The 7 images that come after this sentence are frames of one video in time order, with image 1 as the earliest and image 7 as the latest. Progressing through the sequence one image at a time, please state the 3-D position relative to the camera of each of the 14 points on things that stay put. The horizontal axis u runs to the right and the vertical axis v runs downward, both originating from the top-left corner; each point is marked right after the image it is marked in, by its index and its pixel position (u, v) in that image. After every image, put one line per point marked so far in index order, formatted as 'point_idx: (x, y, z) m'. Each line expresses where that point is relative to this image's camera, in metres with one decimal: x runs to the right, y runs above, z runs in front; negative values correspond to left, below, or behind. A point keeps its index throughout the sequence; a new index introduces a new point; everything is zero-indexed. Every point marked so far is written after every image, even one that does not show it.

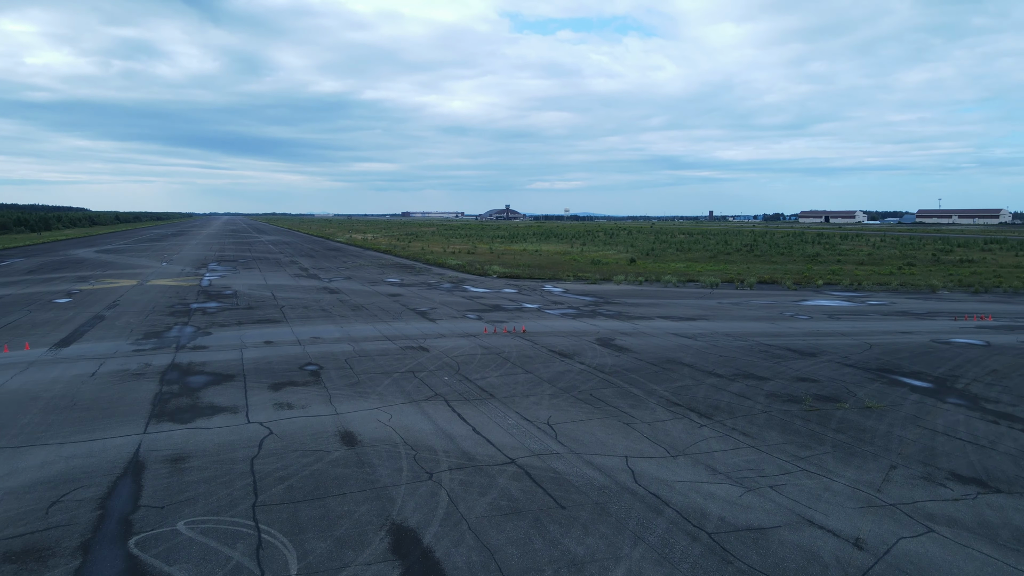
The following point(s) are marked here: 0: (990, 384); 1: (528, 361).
0: (+11.3, -2.3, +16.8) m
1: (+0.4, -2.1, +19.8) m
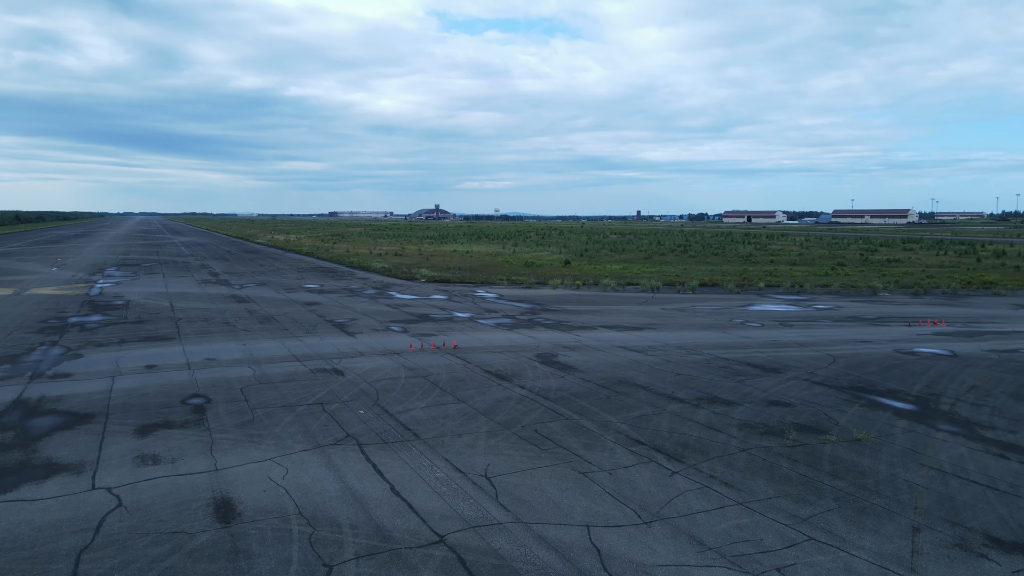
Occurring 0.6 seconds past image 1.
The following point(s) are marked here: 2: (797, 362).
0: (+9.9, -2.5, +15.1) m
1: (-1.2, -2.4, +17.0) m
2: (+7.8, -2.1, +19.4) m
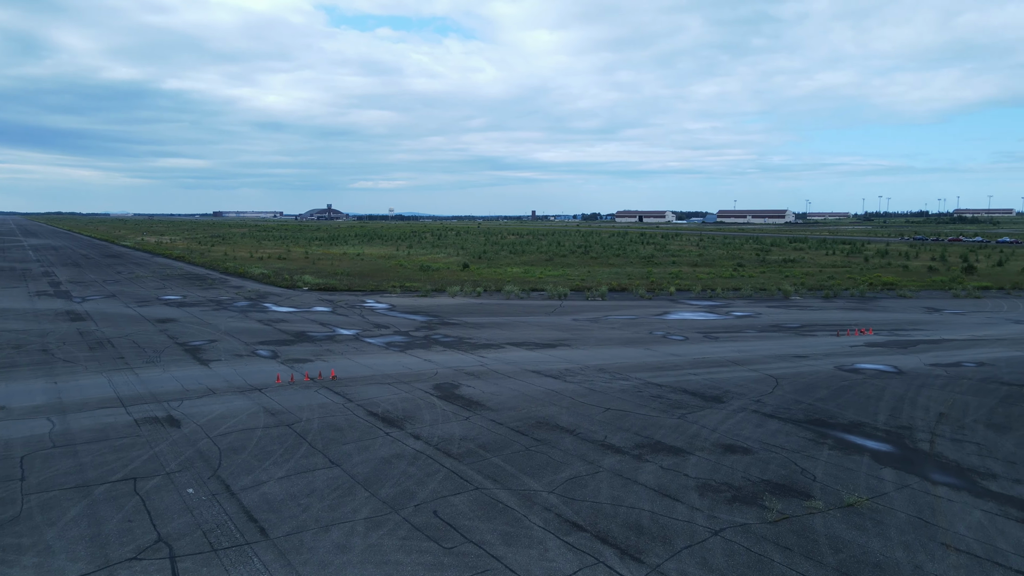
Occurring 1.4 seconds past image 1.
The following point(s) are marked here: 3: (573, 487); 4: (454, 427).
0: (+8.0, -2.8, +12.8) m
1: (-3.3, -2.8, +13.1) m
2: (+5.3, -2.4, +16.8) m
3: (+0.9, -3.0, +10.7) m
4: (-1.1, -2.7, +13.8) m
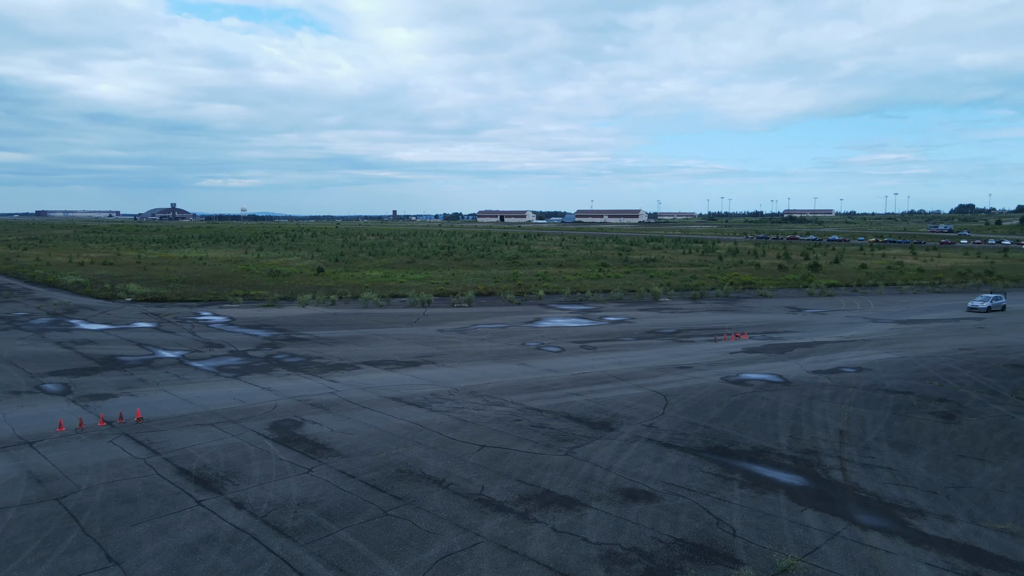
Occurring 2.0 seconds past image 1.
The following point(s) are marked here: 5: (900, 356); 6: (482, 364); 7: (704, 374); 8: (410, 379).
0: (+5.8, -2.9, +11.5) m
1: (-5.3, -3.1, +9.7) m
2: (+2.4, -2.6, +14.9) m
3: (-0.8, -3.3, +8.2) m
4: (-3.4, -3.0, +10.8) m
5: (+10.9, -1.9, +20.0) m
6: (-0.8, -2.1, +19.9) m
7: (+4.9, -2.2, +18.2) m
8: (-2.6, -2.3, +18.2) m
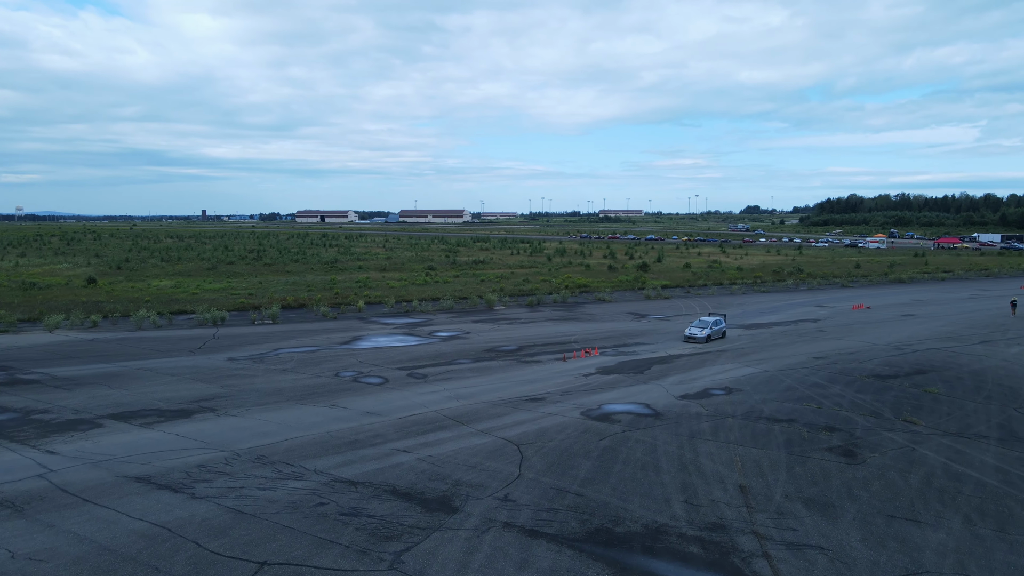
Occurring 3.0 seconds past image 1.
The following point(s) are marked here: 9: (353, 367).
0: (+3.5, -3.2, +8.7) m
1: (-6.9, -3.7, +4.2) m
2: (-0.6, -2.9, +11.2) m
3: (-2.1, -3.7, +3.9) m
4: (-5.2, -3.5, +5.8) m
5: (+6.4, -2.1, +18.1) m
6: (-5.0, -2.6, +15.2) m
7: (+1.0, -2.5, +14.9) m
8: (-6.3, -2.8, +13.1) m
9: (-4.3, -2.1, +19.2) m
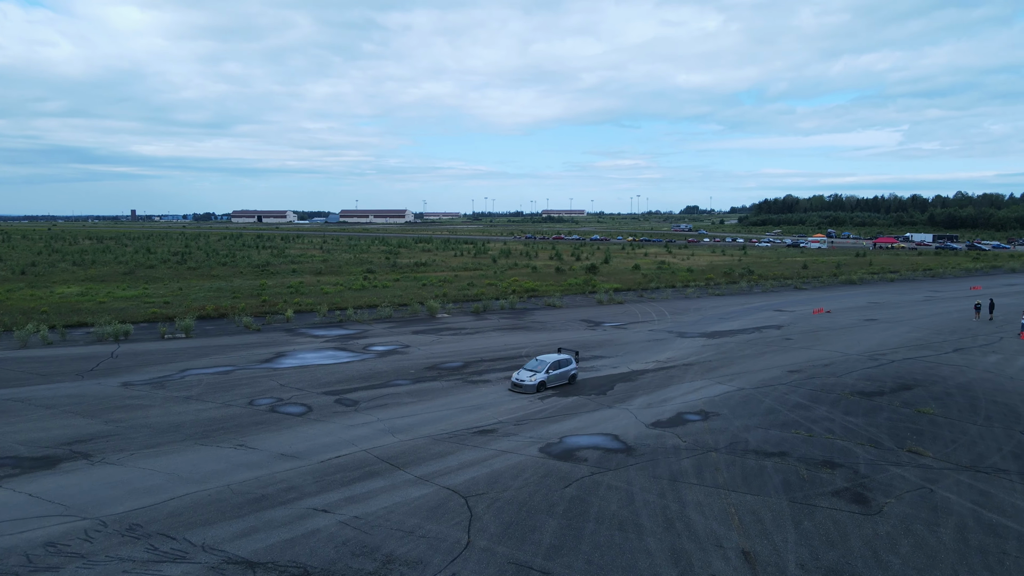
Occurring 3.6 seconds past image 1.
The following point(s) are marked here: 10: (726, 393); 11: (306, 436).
0: (+3.0, -3.4, +6.6) m
1: (-6.9, -4.0, +1.4) m
2: (-1.3, -3.2, +8.8) m
3: (-2.1, -4.0, +1.4) m
4: (-5.4, -3.8, +3.1) m
5: (+5.1, -2.3, +16.3) m
6: (-5.9, -2.9, +12.4) m
7: (+0.1, -2.8, +12.6) m
8: (-7.1, -3.1, +10.3) m
9: (-5.6, -2.4, +16.4) m
10: (+4.8, -2.3, +15.9) m
11: (-3.9, -2.7, +13.3) m
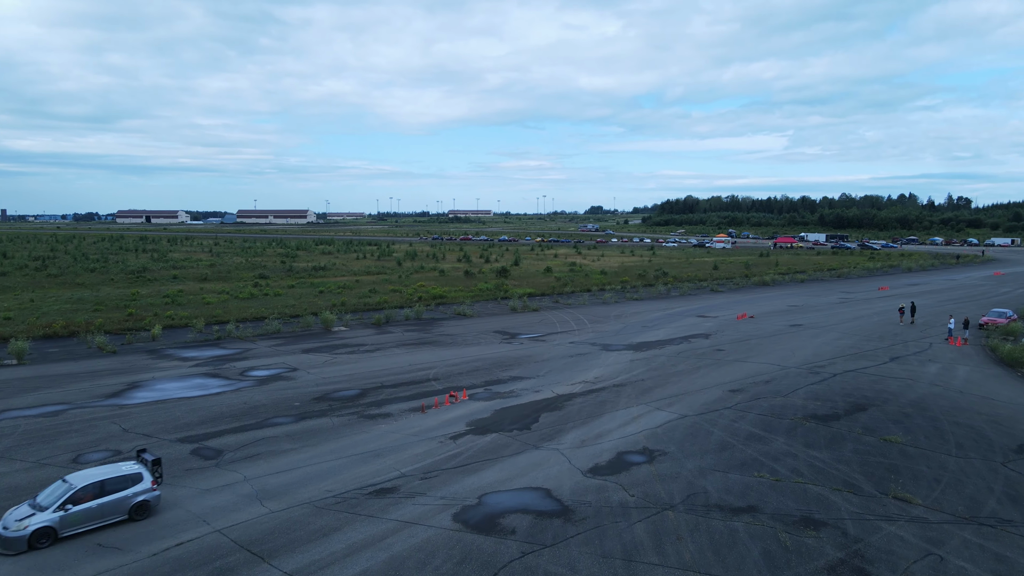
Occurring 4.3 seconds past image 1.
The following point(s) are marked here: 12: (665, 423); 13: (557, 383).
0: (+2.5, -3.6, +4.3) m
1: (-6.7, -4.4, -2.2) m
2: (-2.1, -3.5, +5.9) m
3: (-1.9, -4.3, -1.6) m
4: (-5.4, -4.1, -0.4) m
5: (+3.3, -2.6, +14.1) m
6: (-7.2, -3.2, +8.9) m
7: (-1.3, -3.1, +9.9) m
8: (-8.0, -3.5, +6.6) m
9: (-7.3, -2.8, +12.9) m
10: (+3.0, -2.6, +13.7) m
11: (-5.2, -3.1, +10.0) m
12: (+3.0, -2.6, +13.8) m
13: (+1.1, -2.2, +17.3) m
